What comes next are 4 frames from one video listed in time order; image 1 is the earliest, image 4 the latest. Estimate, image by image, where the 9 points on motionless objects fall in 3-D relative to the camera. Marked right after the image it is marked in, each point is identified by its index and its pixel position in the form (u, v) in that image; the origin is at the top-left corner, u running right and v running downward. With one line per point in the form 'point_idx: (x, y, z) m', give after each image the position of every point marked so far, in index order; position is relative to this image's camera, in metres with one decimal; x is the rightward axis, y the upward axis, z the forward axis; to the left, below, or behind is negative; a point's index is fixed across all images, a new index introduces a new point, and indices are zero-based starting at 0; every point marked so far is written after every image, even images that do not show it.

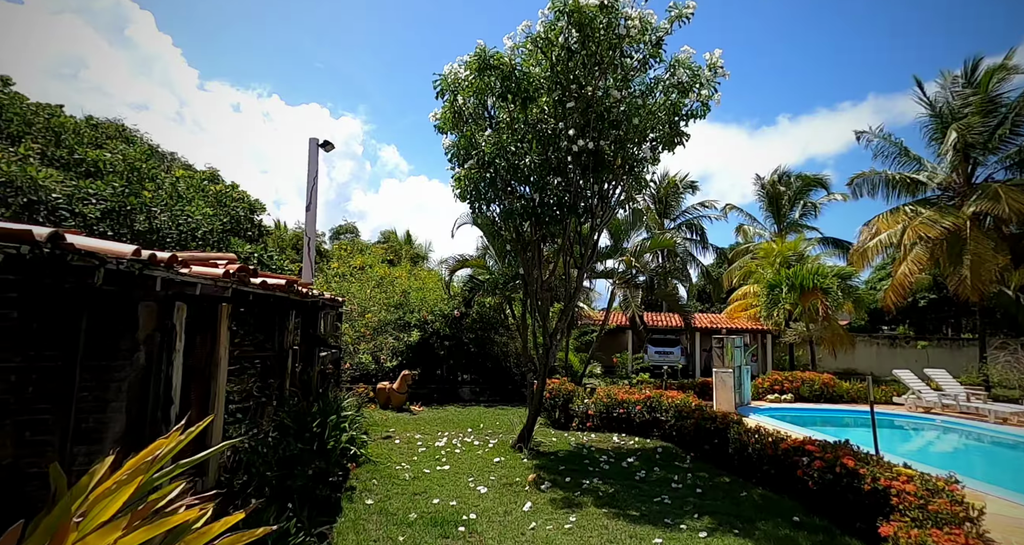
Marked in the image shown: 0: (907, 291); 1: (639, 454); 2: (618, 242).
0: (+13.9, -0.8, +18.3) m
1: (+1.8, -2.6, +7.5) m
2: (+2.6, +0.8, +12.7) m
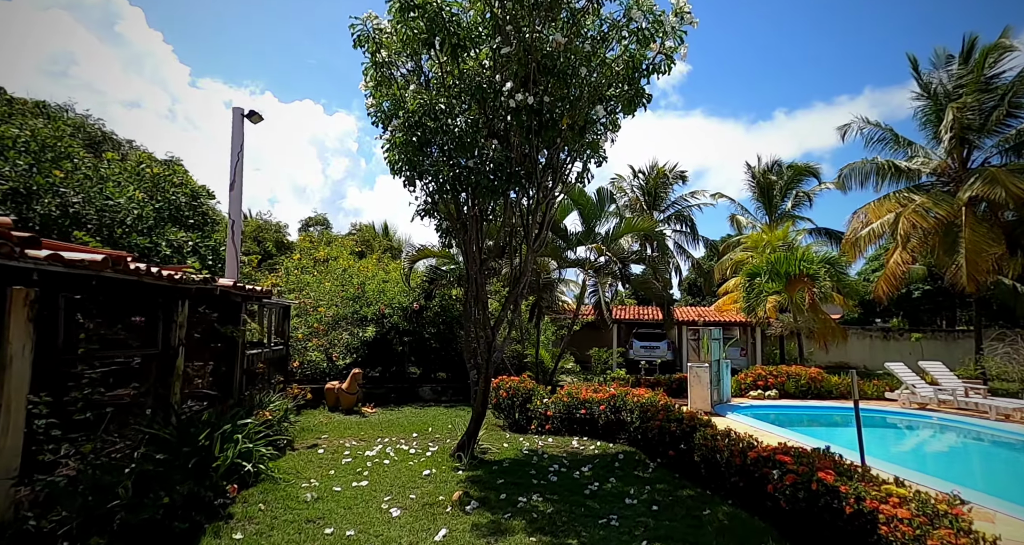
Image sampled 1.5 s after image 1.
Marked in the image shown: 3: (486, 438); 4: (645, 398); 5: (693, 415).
0: (+13.1, -0.4, +17.5) m
1: (+1.0, -2.3, +6.6) m
2: (+1.8, +1.0, +11.7) m
3: (-0.4, -2.4, +7.7) m
4: (+1.9, -1.7, +7.5) m
5: (+2.3, -1.7, +6.5) m
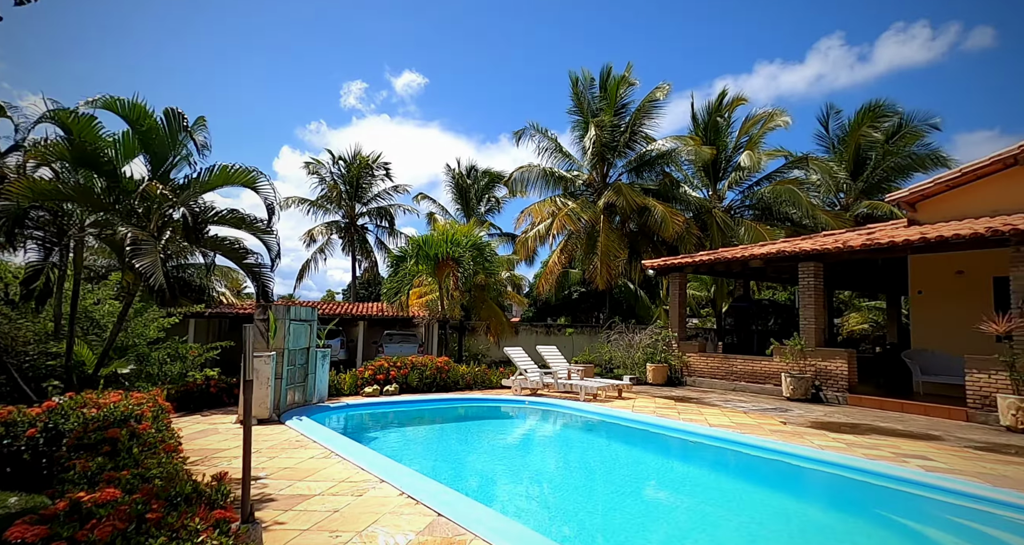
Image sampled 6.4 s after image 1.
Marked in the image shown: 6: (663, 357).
0: (+1.4, -0.2, +18.8) m
1: (-3.8, -1.7, +3.3) m
2: (-5.6, +1.6, +8.2) m
3: (-5.6, -1.7, +3.6) m
4: (-3.5, -1.2, +4.6) m
5: (-2.7, -1.2, +3.9) m
6: (+4.0, -2.2, +14.0) m
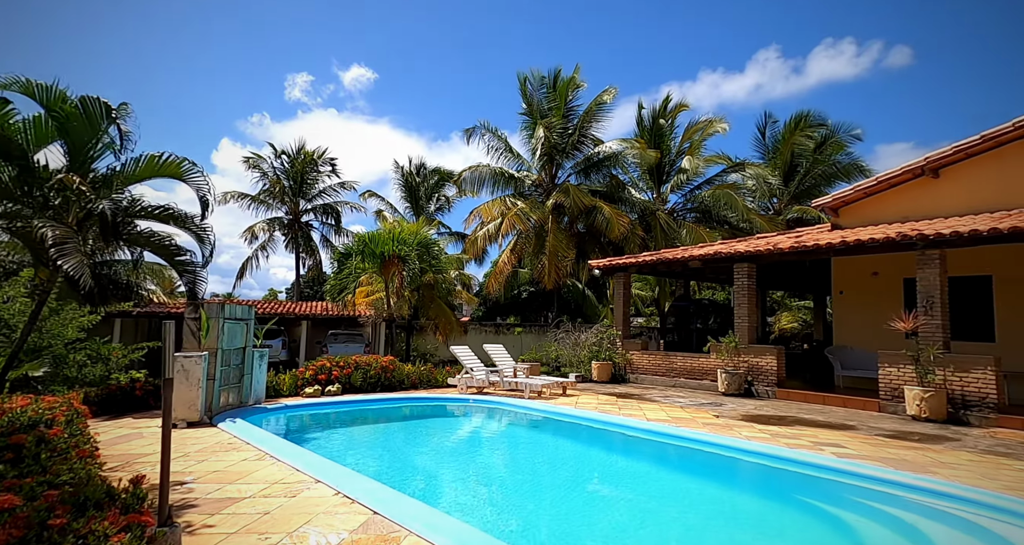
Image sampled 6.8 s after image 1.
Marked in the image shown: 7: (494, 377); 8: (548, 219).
0: (-0.4, -0.2, +18.9) m
1: (-4.2, -1.7, +3.0) m
2: (-6.4, +1.7, +7.7) m
3: (-5.9, -1.7, +3.1) m
4: (-4.0, -1.1, +4.3) m
5: (-3.1, -1.1, +3.6) m
6: (+2.6, -2.2, +14.3) m
7: (-0.3, -2.1, +10.6) m
8: (+1.2, +1.8, +18.1) m
